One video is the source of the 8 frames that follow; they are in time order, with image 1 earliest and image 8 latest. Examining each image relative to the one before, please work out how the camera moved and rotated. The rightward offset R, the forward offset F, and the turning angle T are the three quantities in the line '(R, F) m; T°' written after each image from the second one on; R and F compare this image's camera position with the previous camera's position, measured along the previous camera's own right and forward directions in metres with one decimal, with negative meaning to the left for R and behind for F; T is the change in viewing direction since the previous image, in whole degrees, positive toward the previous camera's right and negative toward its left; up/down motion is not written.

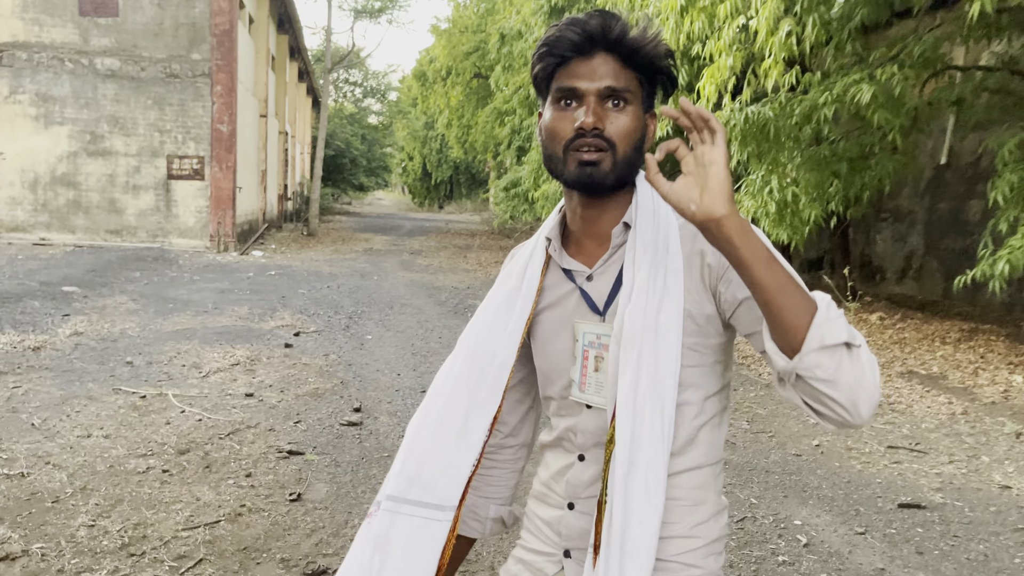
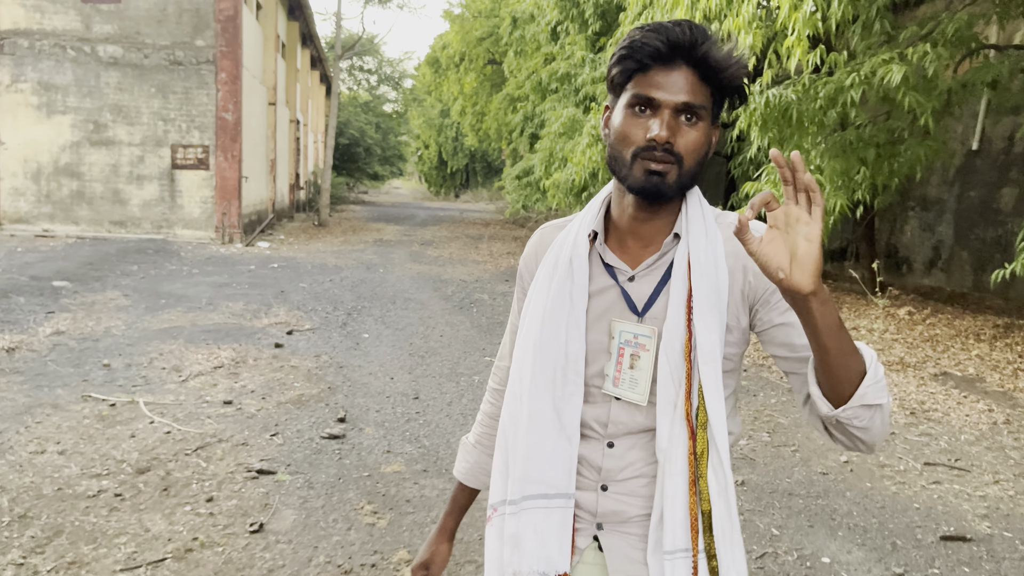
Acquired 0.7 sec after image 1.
(+0.1, +0.4) m; -1°
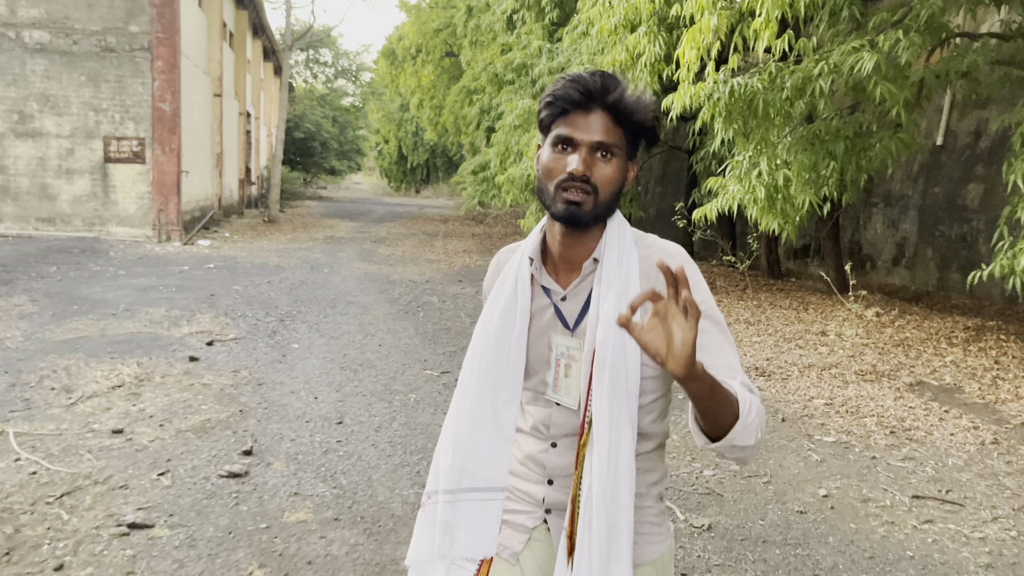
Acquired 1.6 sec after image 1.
(+0.1, +0.5) m; +3°
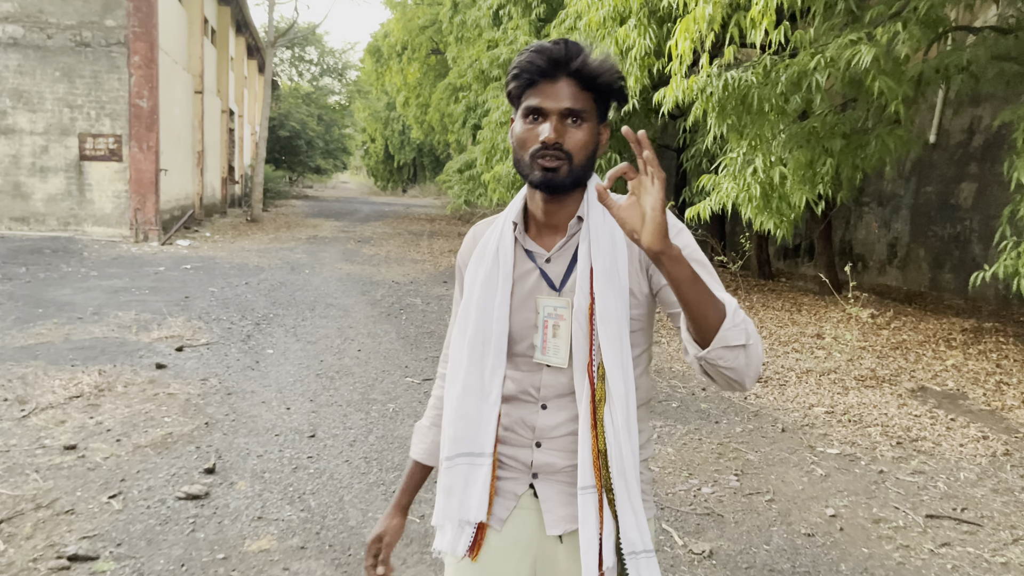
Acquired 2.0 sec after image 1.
(0.0, +0.3) m; +1°
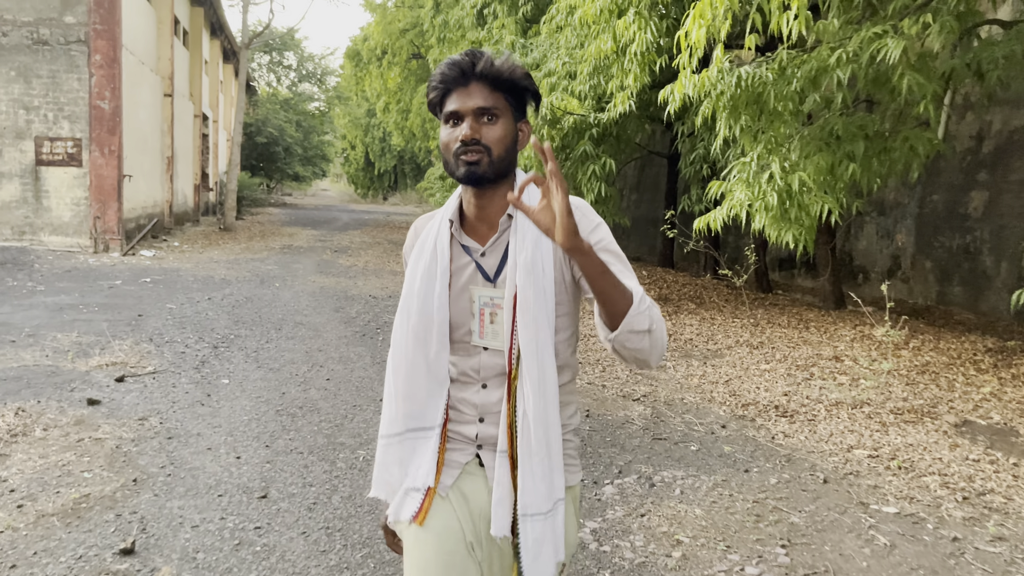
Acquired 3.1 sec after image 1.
(-0.1, +0.7) m; +1°
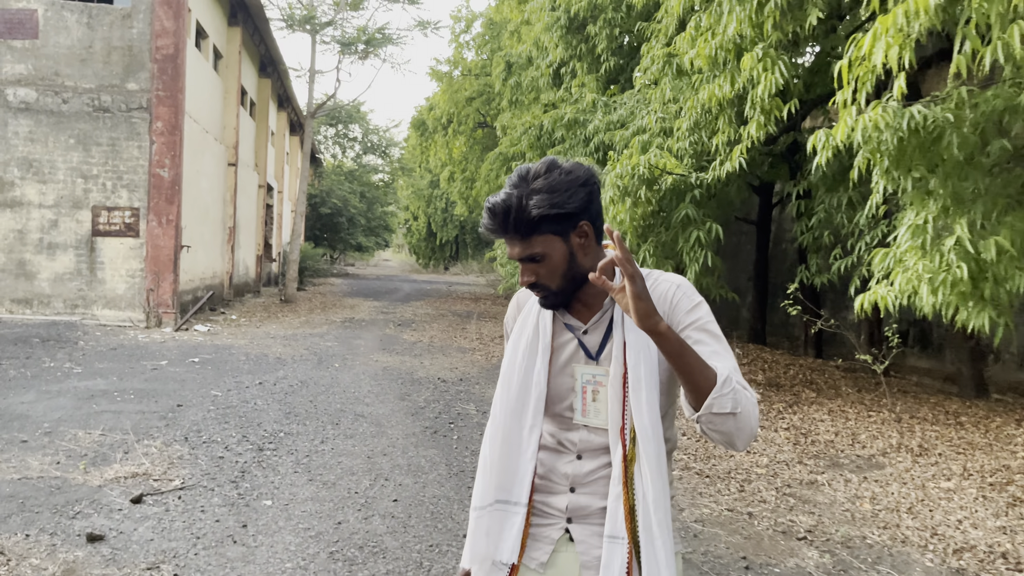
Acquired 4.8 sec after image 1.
(-0.3, +1.1) m; -4°
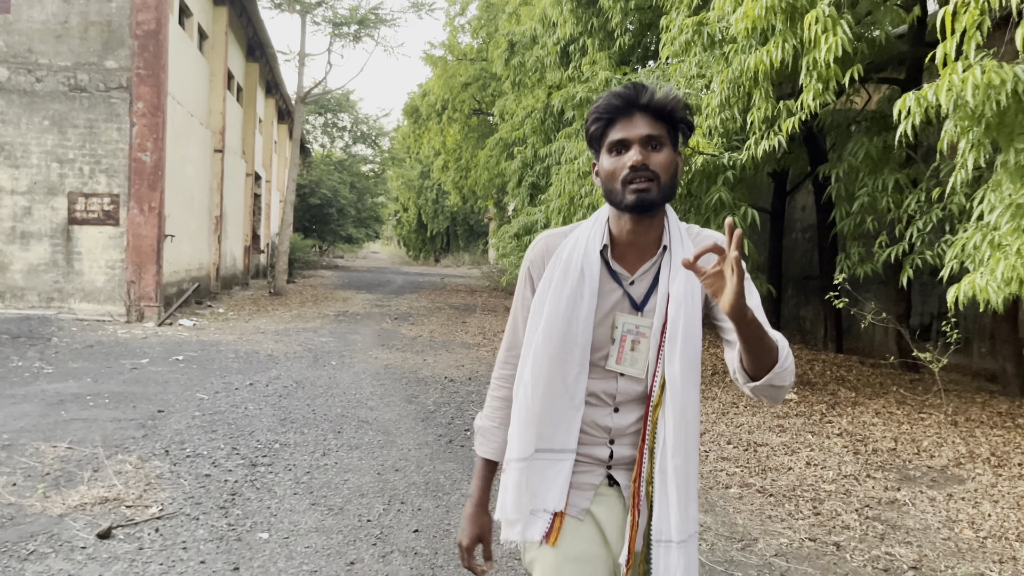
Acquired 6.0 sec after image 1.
(-0.2, +0.7) m; +1°
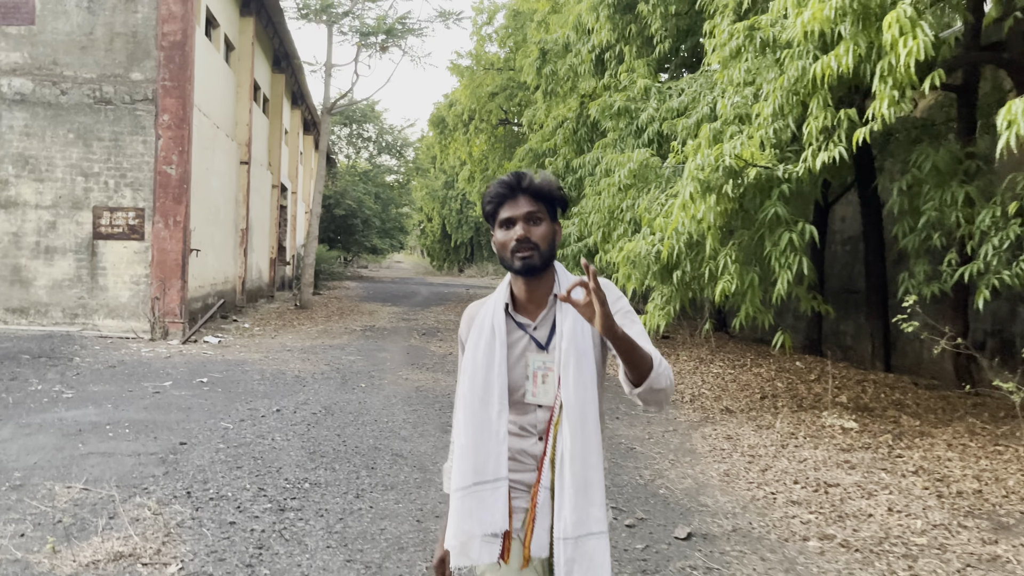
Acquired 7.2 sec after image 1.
(-0.1, +0.4) m; -2°
